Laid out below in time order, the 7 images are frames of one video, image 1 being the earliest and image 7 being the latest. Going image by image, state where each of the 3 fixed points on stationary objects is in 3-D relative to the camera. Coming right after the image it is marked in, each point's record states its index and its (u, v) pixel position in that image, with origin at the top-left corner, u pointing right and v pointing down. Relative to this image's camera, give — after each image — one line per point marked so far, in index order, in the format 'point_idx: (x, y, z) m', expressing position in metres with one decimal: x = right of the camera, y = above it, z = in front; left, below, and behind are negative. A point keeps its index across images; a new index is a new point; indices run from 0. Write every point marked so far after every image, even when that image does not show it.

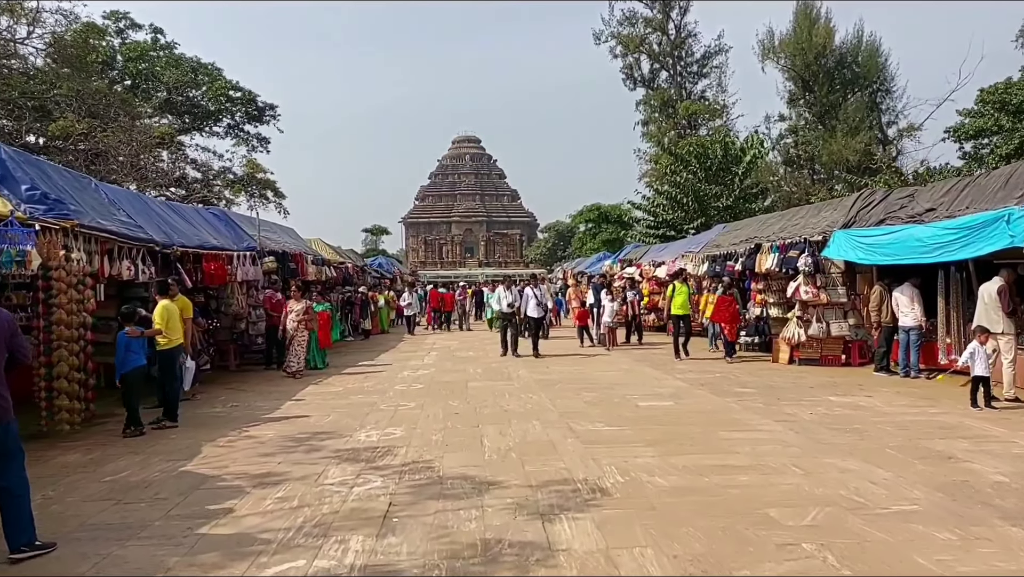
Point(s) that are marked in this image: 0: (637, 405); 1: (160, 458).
0: (+1.3, -1.2, +7.7) m
1: (-2.7, -1.3, +5.7) m
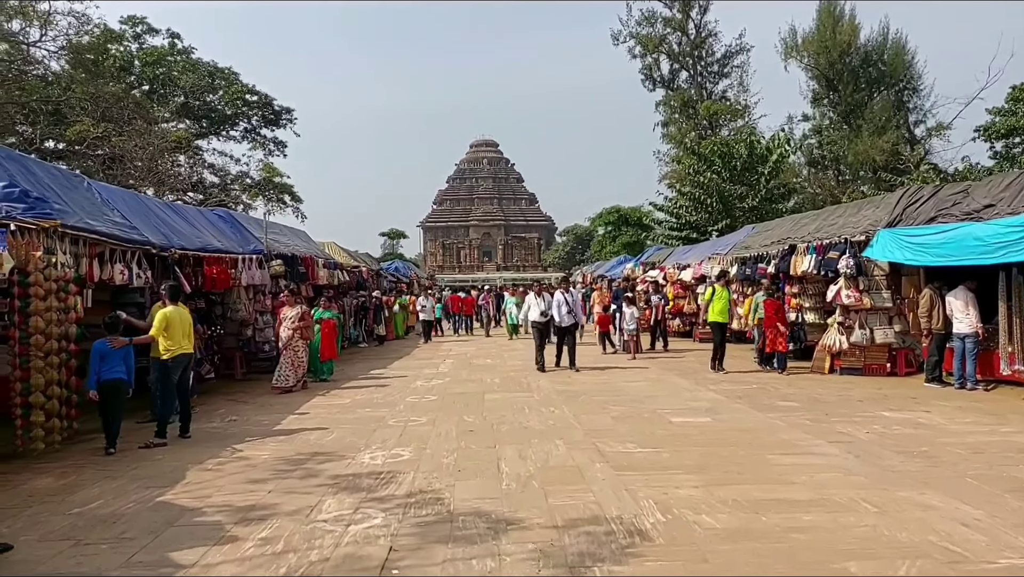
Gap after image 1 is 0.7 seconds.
0: (+1.5, -1.3, +7.0) m
1: (-2.6, -1.4, +5.1) m
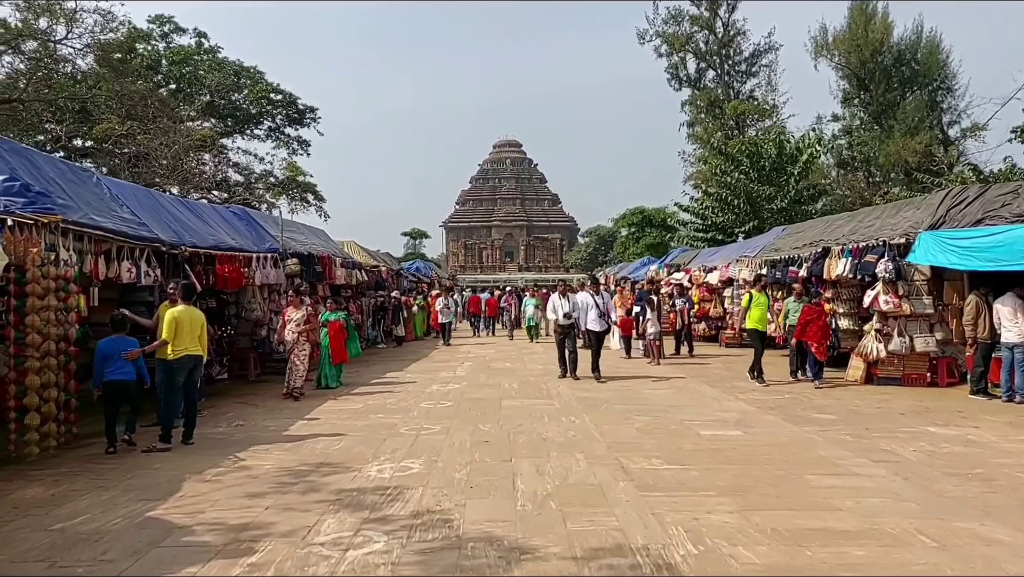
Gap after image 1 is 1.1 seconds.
0: (+1.7, -1.3, +6.6) m
1: (-2.5, -1.4, +4.8) m
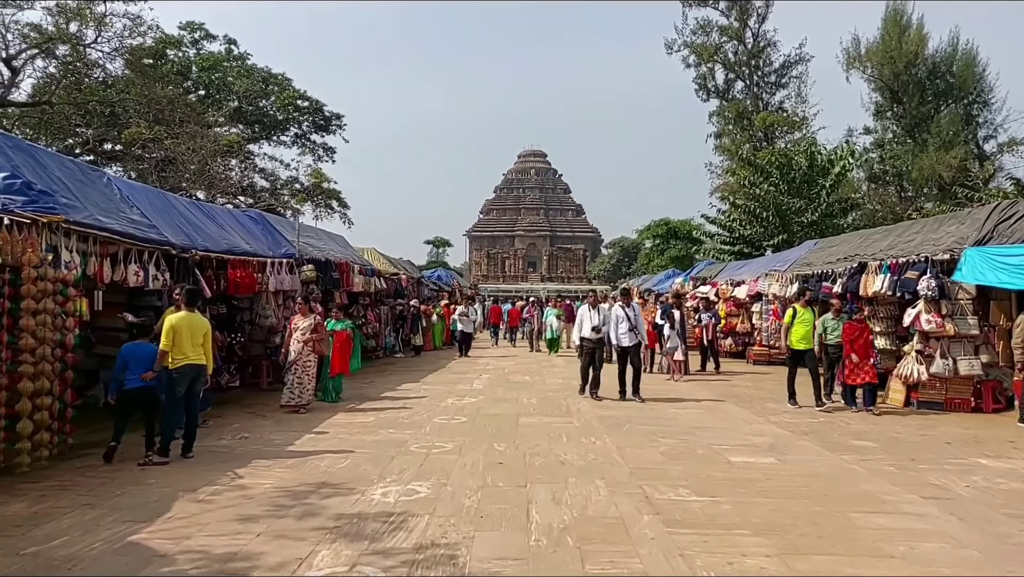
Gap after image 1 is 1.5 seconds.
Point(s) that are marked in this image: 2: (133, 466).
0: (+1.8, -1.4, +6.1) m
1: (-2.4, -1.4, +4.4) m
2: (-3.0, -1.4, +5.9) m
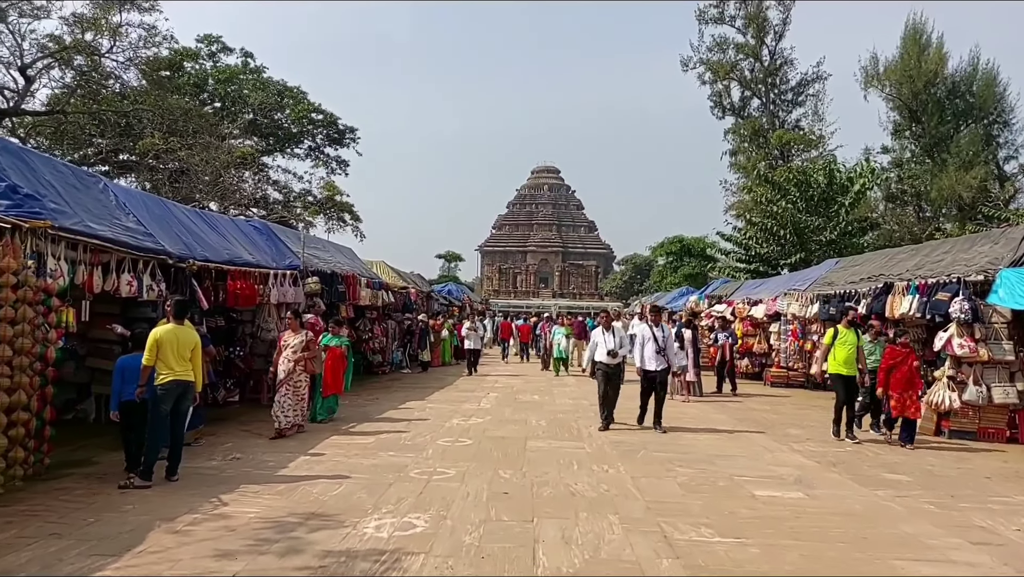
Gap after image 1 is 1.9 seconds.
0: (+1.9, -1.6, +5.6) m
1: (-2.4, -1.4, +4.0) m
2: (-3.0, -1.5, +5.5) m
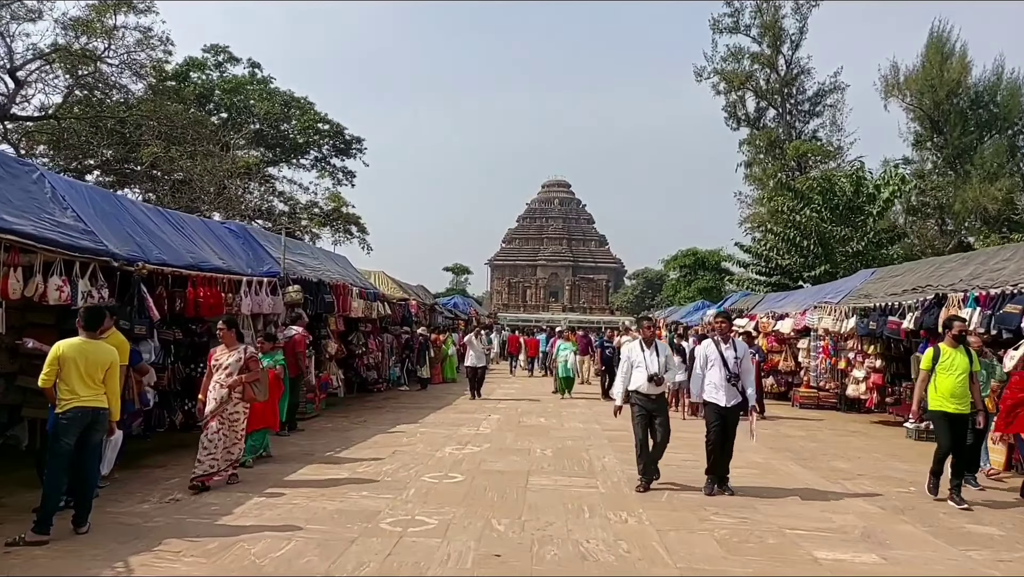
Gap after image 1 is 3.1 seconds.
0: (+1.8, -1.6, +4.4) m
1: (-2.4, -1.4, +2.9) m
2: (-3.0, -1.5, +4.3) m
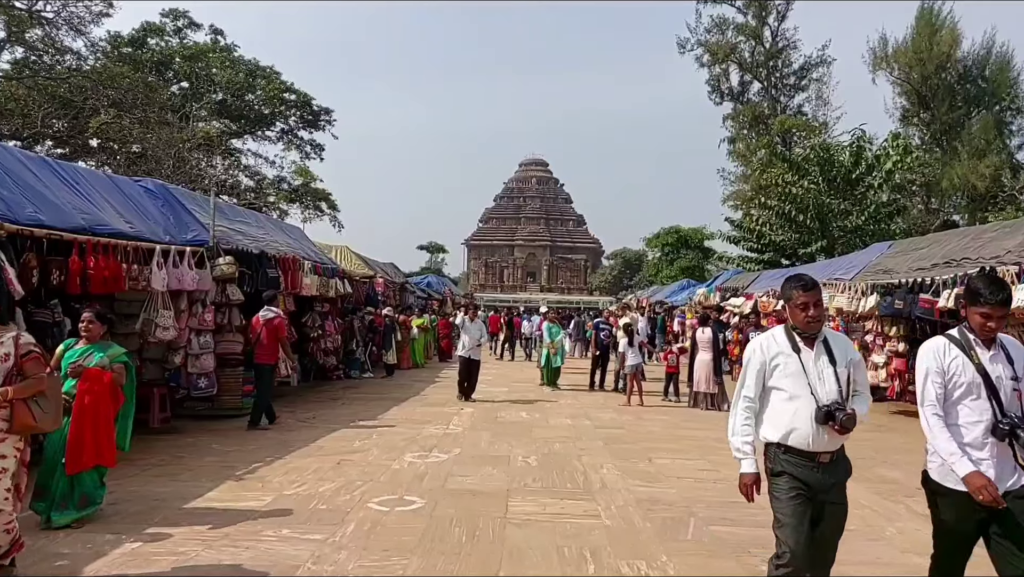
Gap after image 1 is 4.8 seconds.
0: (+1.7, -1.5, +2.9) m
1: (-2.5, -1.3, +1.3) m
2: (-3.1, -1.3, +2.7) m
